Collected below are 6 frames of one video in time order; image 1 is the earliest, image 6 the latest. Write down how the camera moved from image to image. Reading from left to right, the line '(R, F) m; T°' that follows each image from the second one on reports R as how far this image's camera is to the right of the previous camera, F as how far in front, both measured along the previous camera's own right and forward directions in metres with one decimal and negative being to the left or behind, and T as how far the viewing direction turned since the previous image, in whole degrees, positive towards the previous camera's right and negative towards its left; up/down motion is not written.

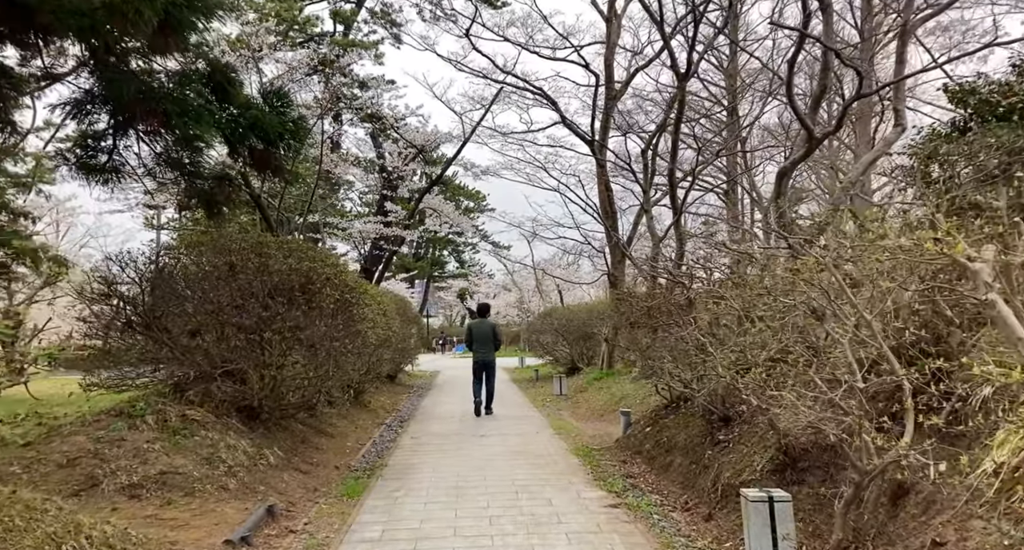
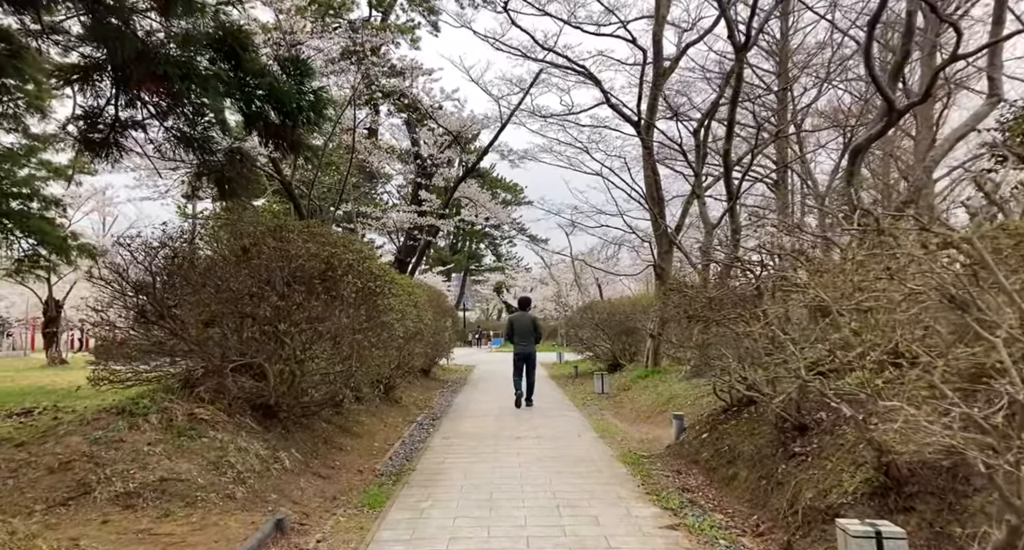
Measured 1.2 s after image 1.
(0.0, +0.7) m; -3°
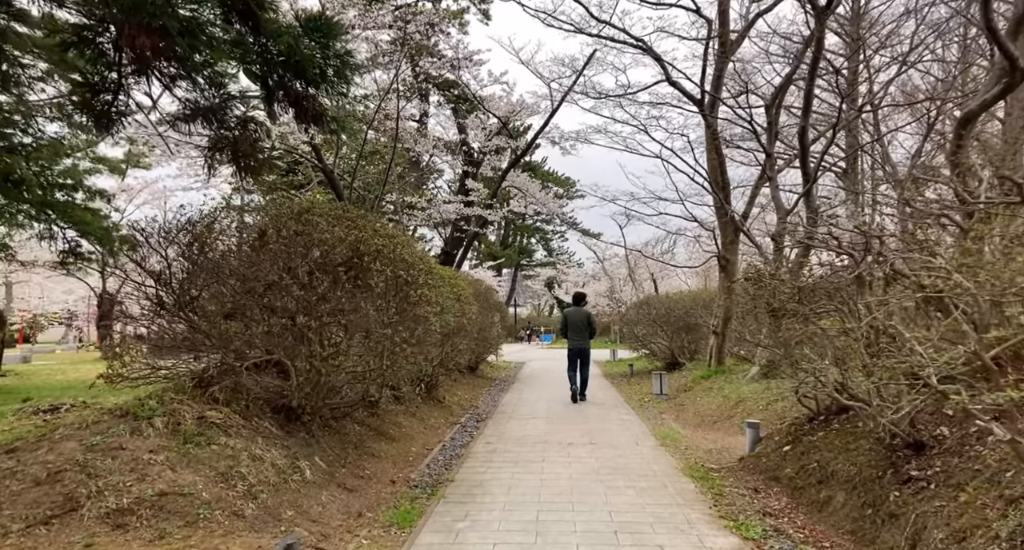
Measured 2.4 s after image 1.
(0.0, +0.8) m; -4°
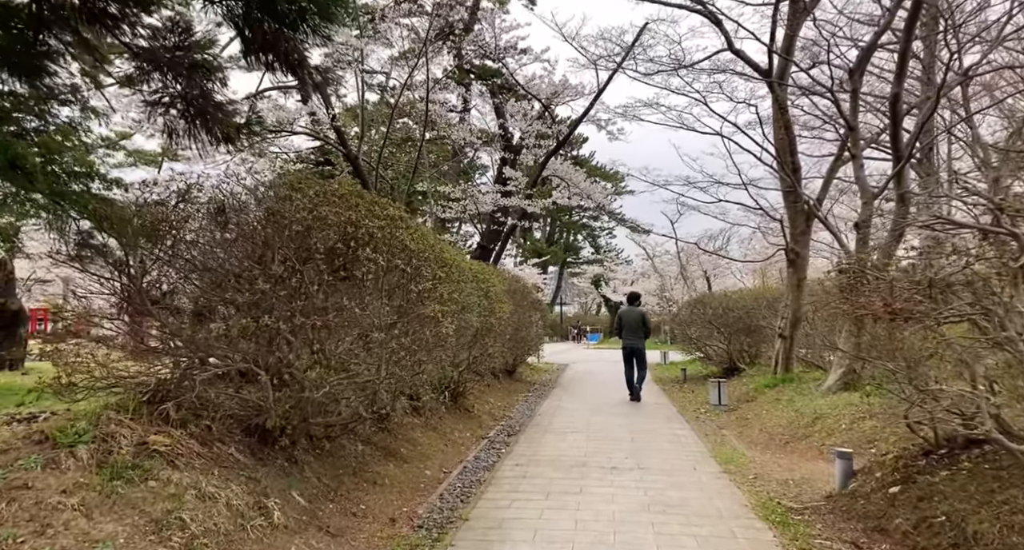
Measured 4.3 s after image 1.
(+0.1, +1.2) m; -4°
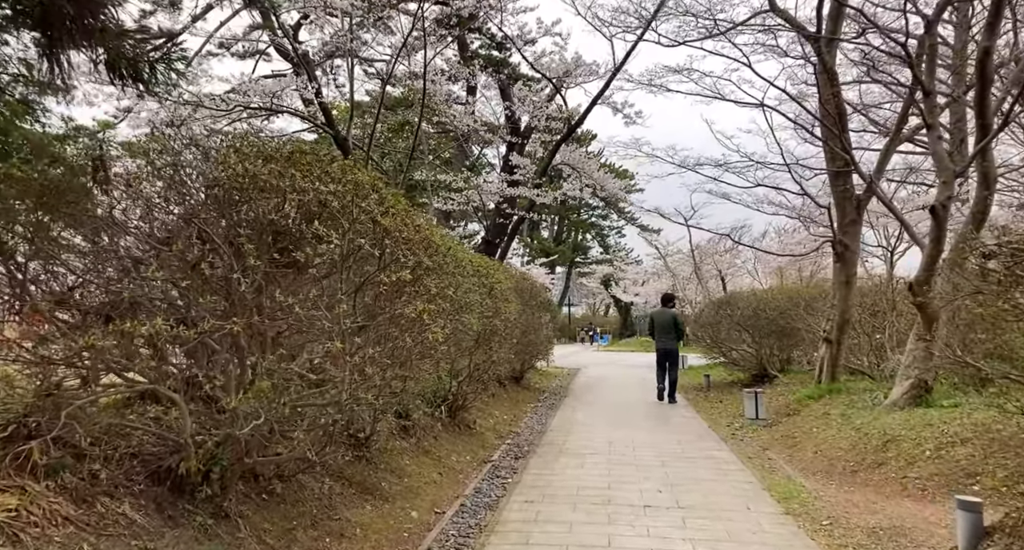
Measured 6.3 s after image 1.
(0.0, +1.3) m; -1°
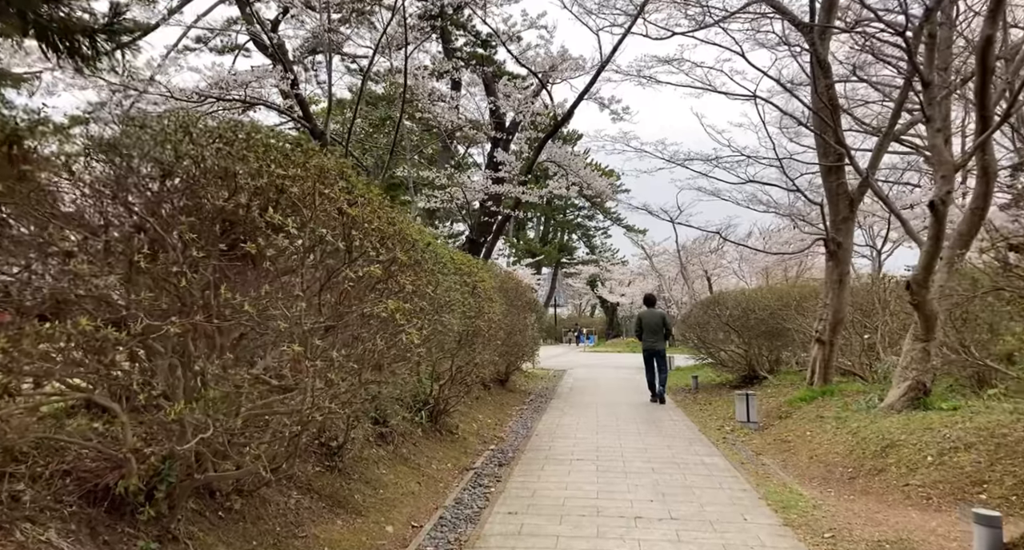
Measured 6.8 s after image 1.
(0.0, +0.3) m; +1°
